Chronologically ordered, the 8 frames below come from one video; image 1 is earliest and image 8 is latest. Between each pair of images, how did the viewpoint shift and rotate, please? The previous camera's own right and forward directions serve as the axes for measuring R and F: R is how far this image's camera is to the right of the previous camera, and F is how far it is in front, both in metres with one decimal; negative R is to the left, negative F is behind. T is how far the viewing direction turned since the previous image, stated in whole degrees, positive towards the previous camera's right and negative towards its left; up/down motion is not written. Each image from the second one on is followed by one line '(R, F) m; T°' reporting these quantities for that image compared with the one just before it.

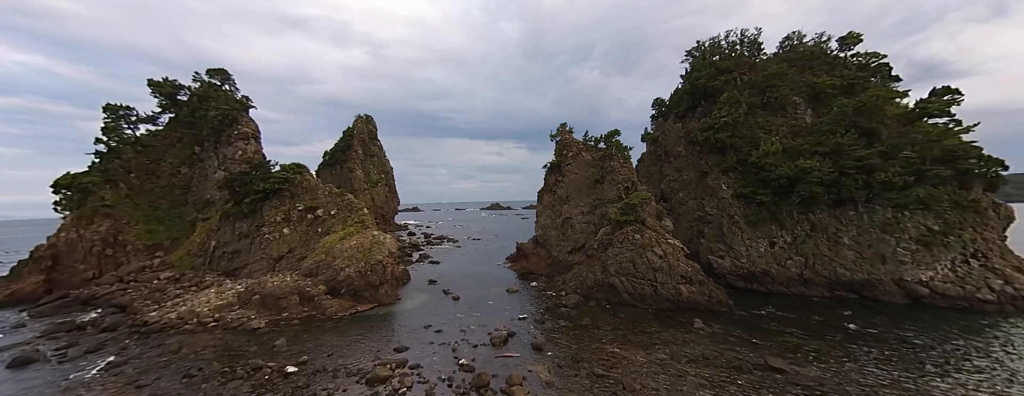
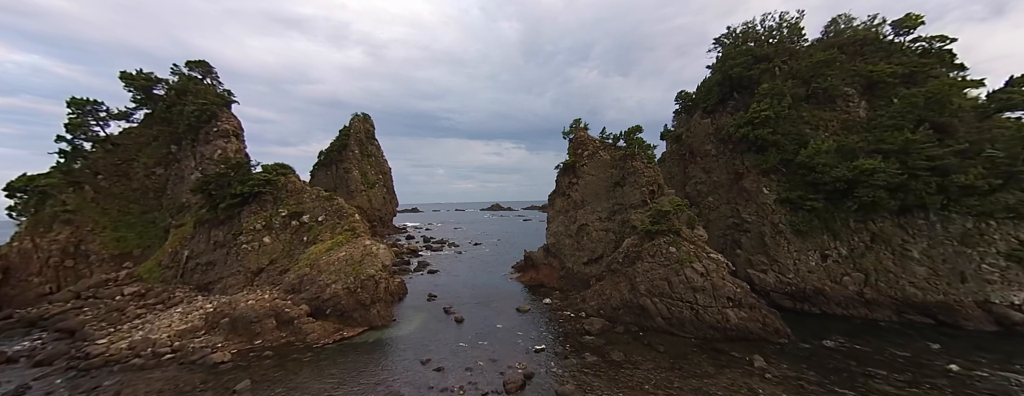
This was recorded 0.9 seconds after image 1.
(-0.7, +3.1) m; 0°
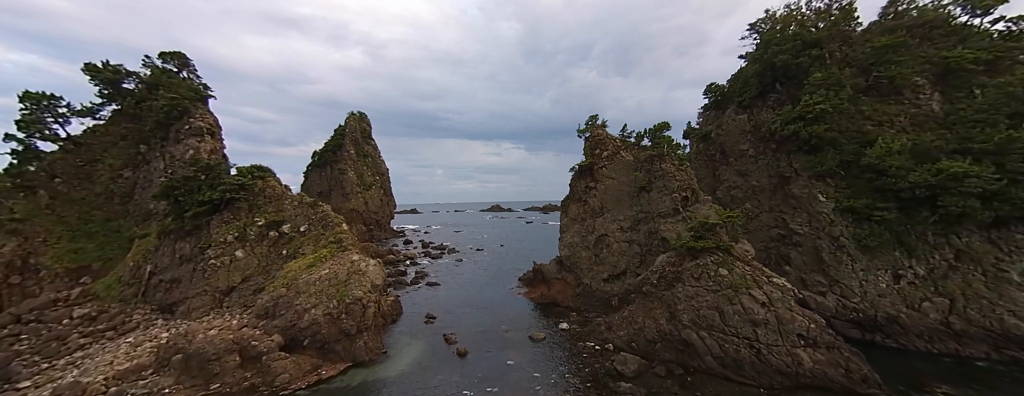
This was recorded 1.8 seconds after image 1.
(-0.6, +3.2) m; 0°
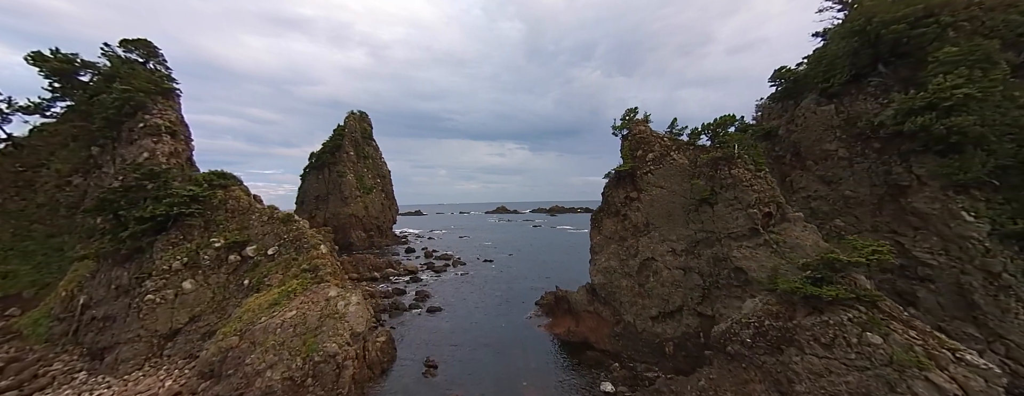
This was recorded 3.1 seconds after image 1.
(-0.9, +4.8) m; -1°
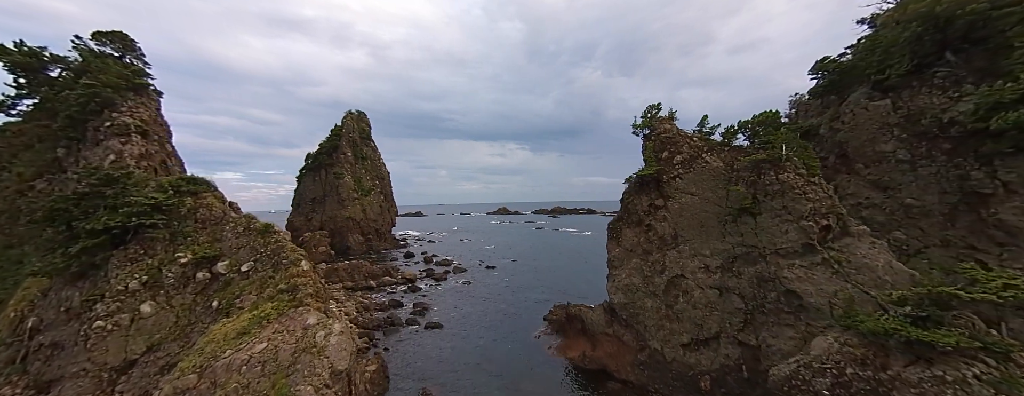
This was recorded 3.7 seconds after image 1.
(-0.4, +2.3) m; 0°
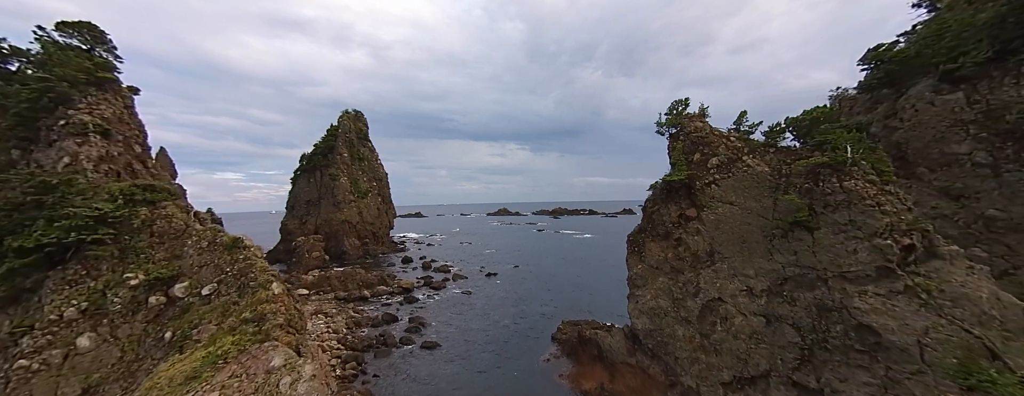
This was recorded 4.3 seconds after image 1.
(-0.3, +2.4) m; 0°
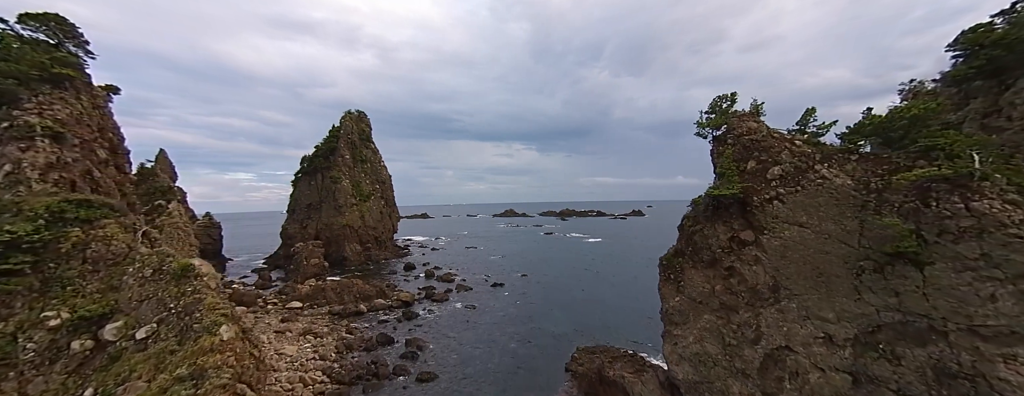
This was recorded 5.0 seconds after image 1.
(-0.1, +2.8) m; -1°
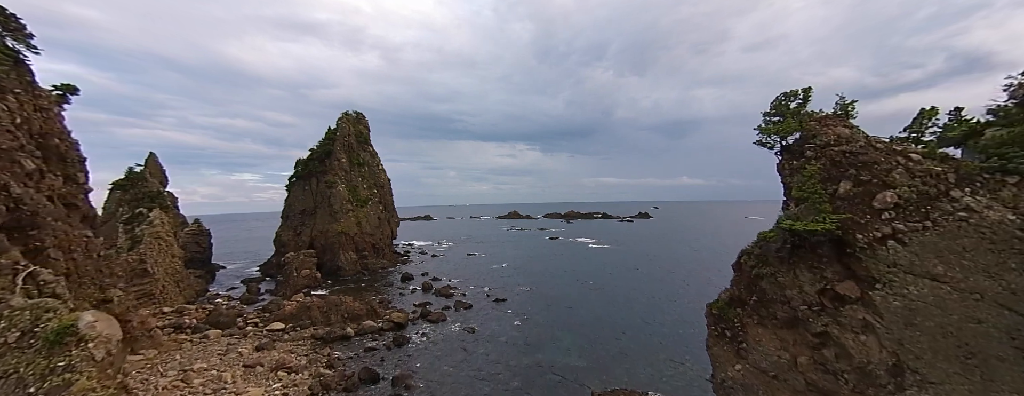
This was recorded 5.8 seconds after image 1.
(0.0, +3.3) m; -1°
